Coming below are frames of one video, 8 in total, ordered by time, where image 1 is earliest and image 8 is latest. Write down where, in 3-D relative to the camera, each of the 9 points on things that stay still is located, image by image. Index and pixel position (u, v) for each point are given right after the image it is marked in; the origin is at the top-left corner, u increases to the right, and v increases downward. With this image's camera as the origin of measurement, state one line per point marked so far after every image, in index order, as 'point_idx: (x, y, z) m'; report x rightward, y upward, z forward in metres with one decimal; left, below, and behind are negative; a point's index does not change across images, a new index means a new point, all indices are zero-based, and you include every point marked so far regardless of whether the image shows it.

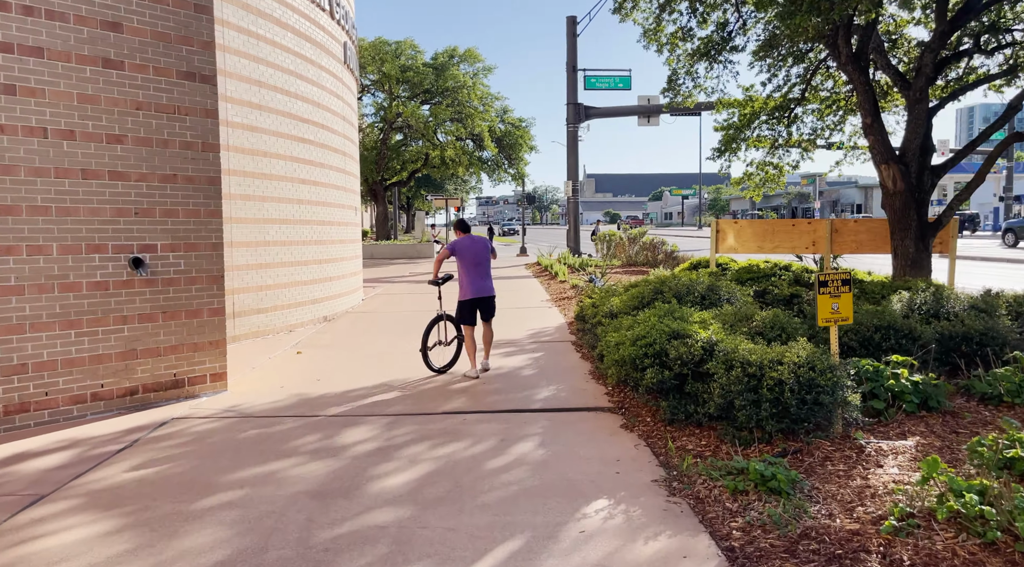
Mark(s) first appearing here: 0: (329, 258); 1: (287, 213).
0: (-3.0, +0.4, +12.8) m
1: (-3.2, +1.0, +11.3) m
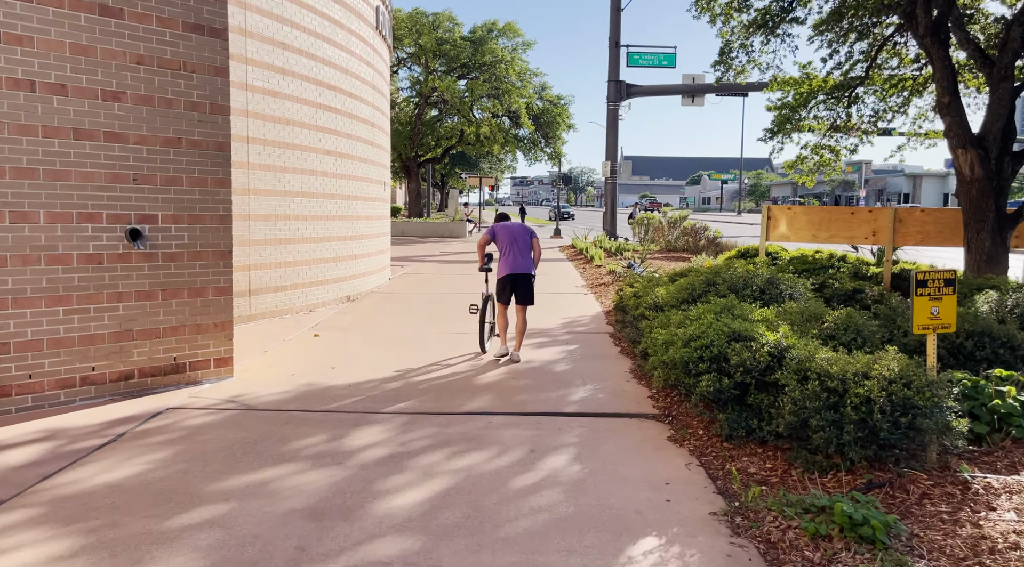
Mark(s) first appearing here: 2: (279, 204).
0: (-2.4, +0.8, +12.2) m
1: (-2.7, +1.3, +10.7) m
2: (-2.9, +1.0, +10.0) m
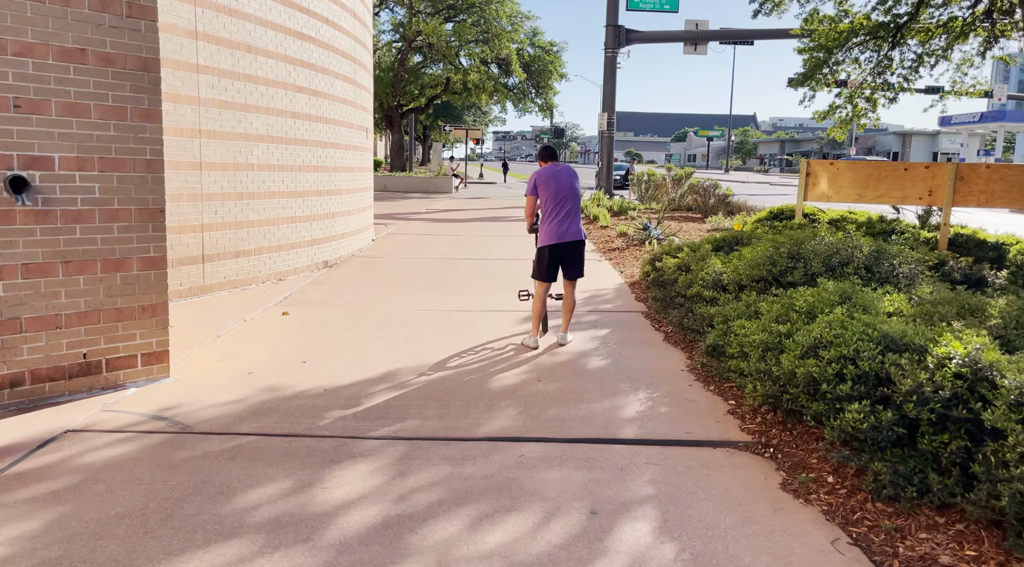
0: (-2.4, +1.2, +10.4) m
1: (-2.6, +1.7, +8.9) m
2: (-2.8, +1.4, +8.2) m
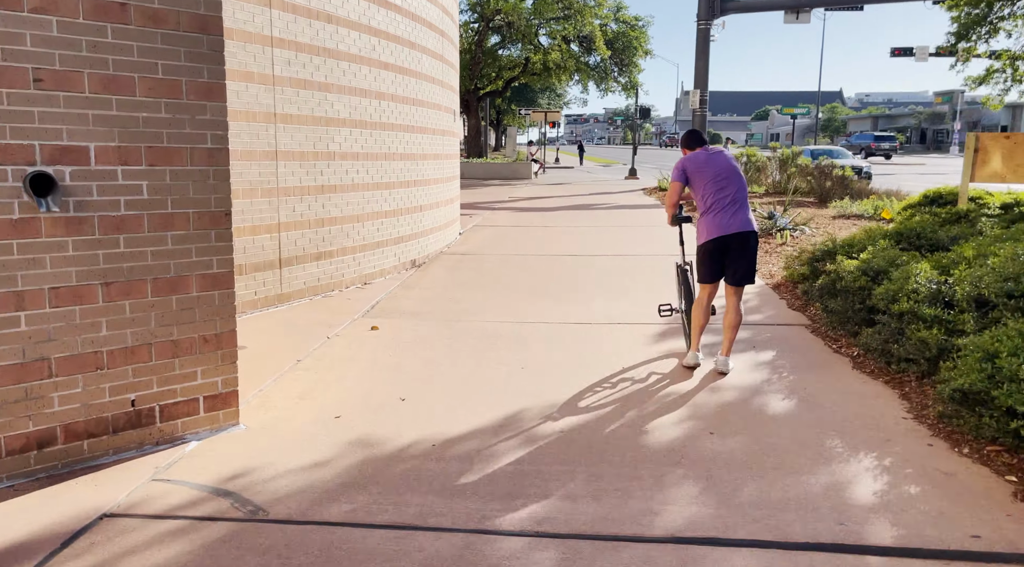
0: (-1.1, +1.2, +9.3) m
1: (-1.5, +1.7, +7.8) m
2: (-1.7, +1.3, +7.2) m
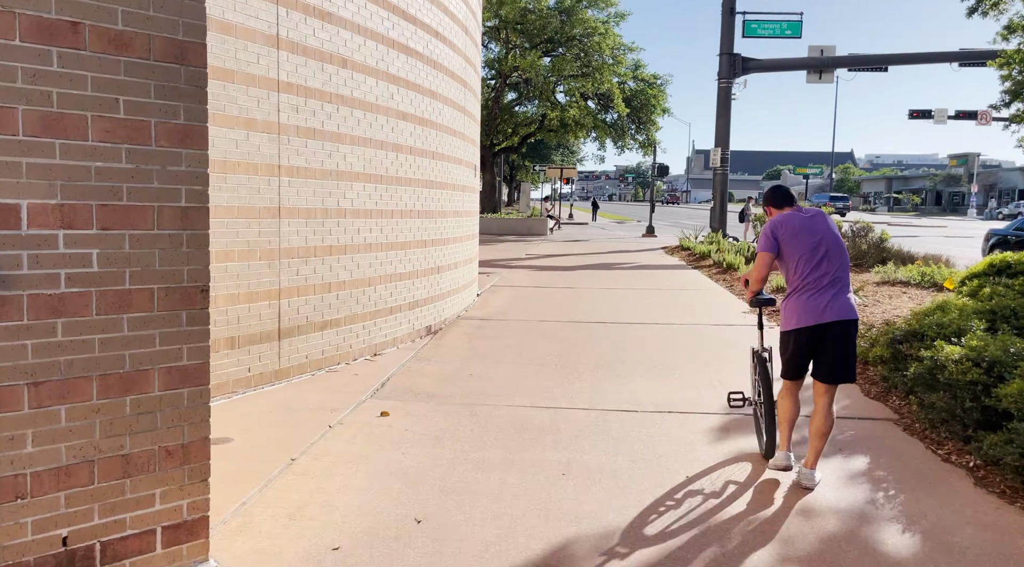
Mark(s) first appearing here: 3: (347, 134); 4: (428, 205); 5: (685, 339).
0: (-0.8, +0.5, +8.5) m
1: (-1.2, +1.0, +7.1) m
2: (-1.5, +0.7, +6.4) m
3: (-1.4, +1.2, +6.6) m
4: (-0.9, +0.8, +8.2) m
5: (+1.8, -0.6, +8.2) m
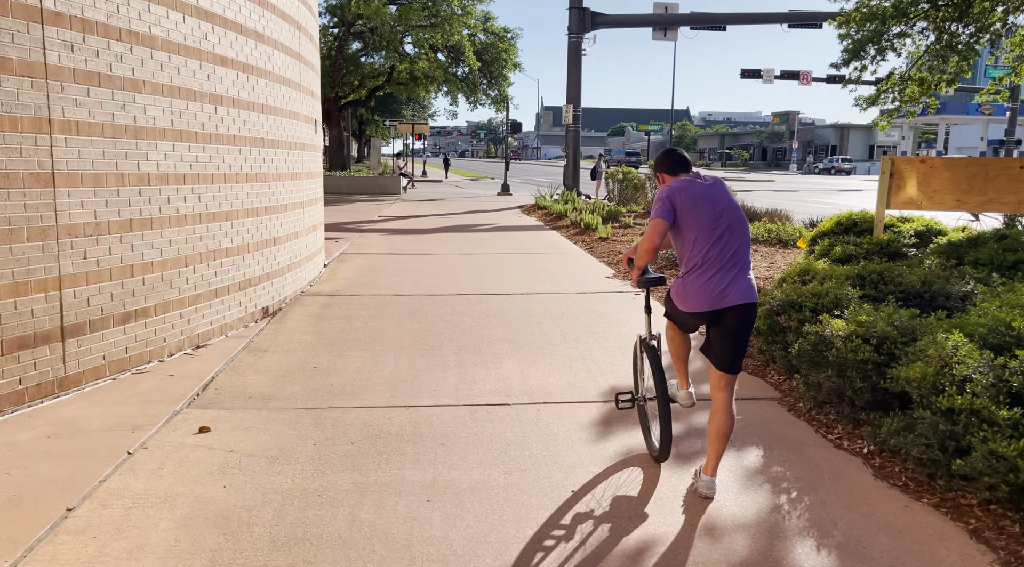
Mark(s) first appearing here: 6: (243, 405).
0: (-2.2, +0.7, +7.4) m
1: (-2.4, +1.2, +5.9) m
2: (-2.5, +0.9, +5.2) m
3: (-2.5, +1.4, +5.3) m
4: (-2.3, +1.0, +7.1) m
5: (+0.4, -0.3, +7.6) m
6: (-1.7, -0.7, +4.9) m
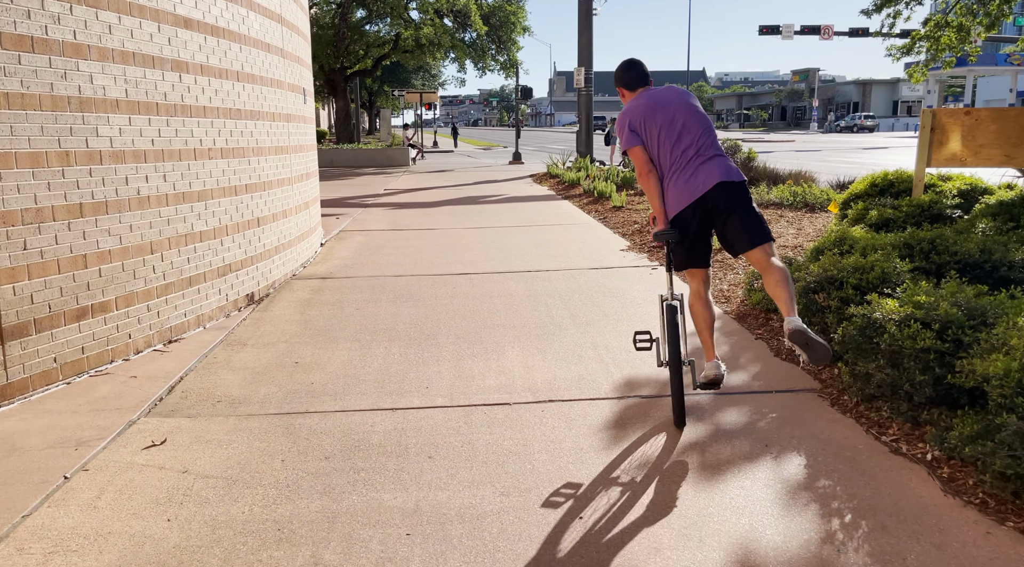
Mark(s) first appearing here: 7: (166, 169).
0: (-2.2, +0.9, +6.8) m
1: (-2.4, +1.3, +5.3) m
2: (-2.6, +0.9, +4.6) m
3: (-2.5, +1.4, +4.7) m
4: (-2.2, +1.2, +6.4) m
5: (+0.4, -0.1, +7.0) m
6: (-1.6, -0.7, +4.3) m
7: (-2.4, +0.8, +5.5) m
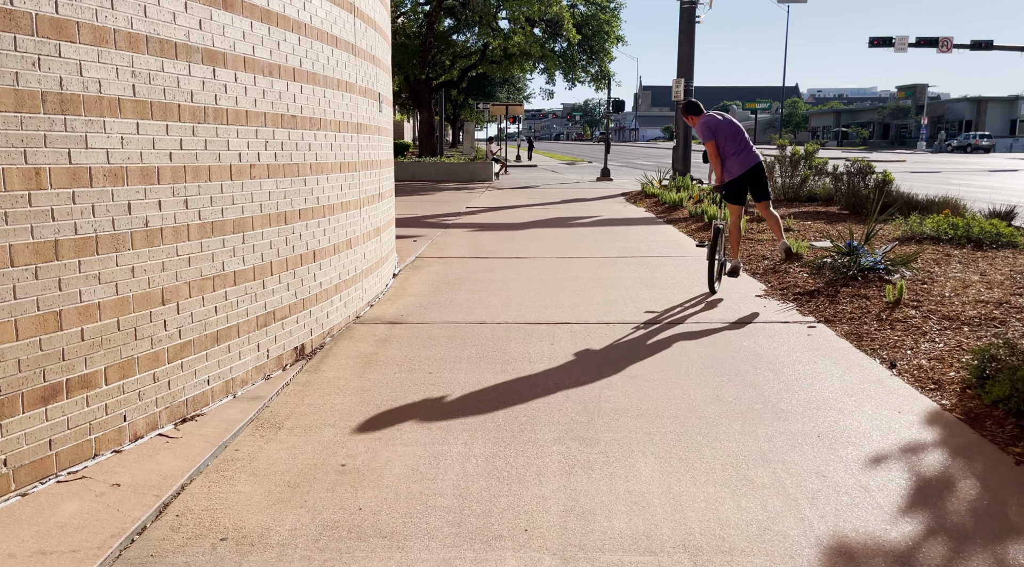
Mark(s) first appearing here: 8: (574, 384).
0: (-1.4, +0.5, +5.4) m
1: (-1.7, +1.0, +3.9) m
2: (-1.9, +0.6, +3.3) m
3: (-1.9, +1.1, +3.4) m
4: (-1.4, +0.8, +5.1) m
5: (+1.2, -0.5, +5.4) m
6: (-1.1, -1.0, +2.9) m
7: (-1.7, +0.5, +4.2) m
8: (+0.4, -0.6, +4.9) m
